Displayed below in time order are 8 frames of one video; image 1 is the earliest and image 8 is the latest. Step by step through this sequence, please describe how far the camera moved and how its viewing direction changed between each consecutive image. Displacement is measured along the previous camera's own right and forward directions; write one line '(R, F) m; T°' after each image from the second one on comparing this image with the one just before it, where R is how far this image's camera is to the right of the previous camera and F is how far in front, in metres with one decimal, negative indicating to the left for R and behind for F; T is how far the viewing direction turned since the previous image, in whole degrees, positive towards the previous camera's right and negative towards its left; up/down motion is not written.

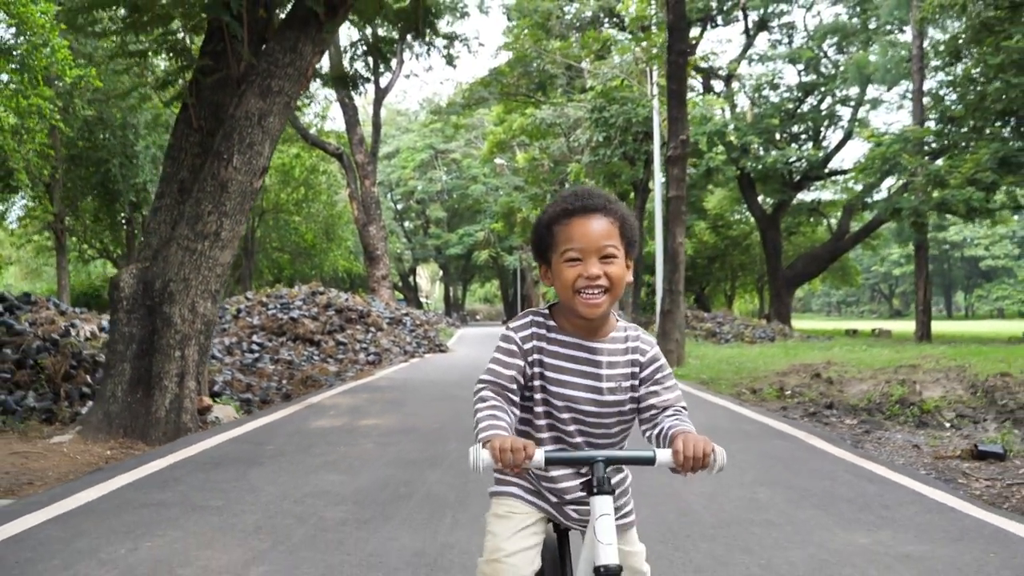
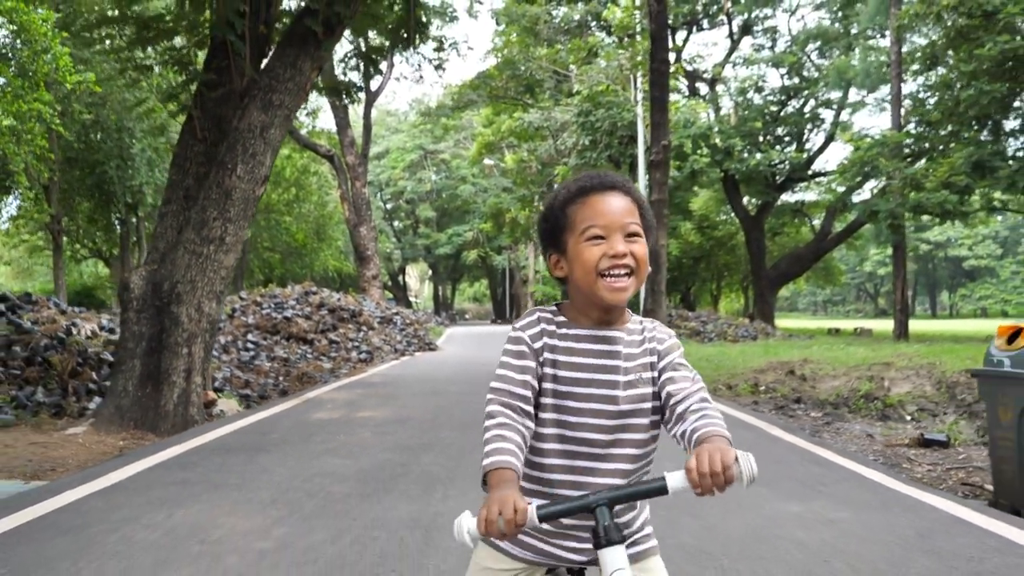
(0.0, -0.5) m; +1°
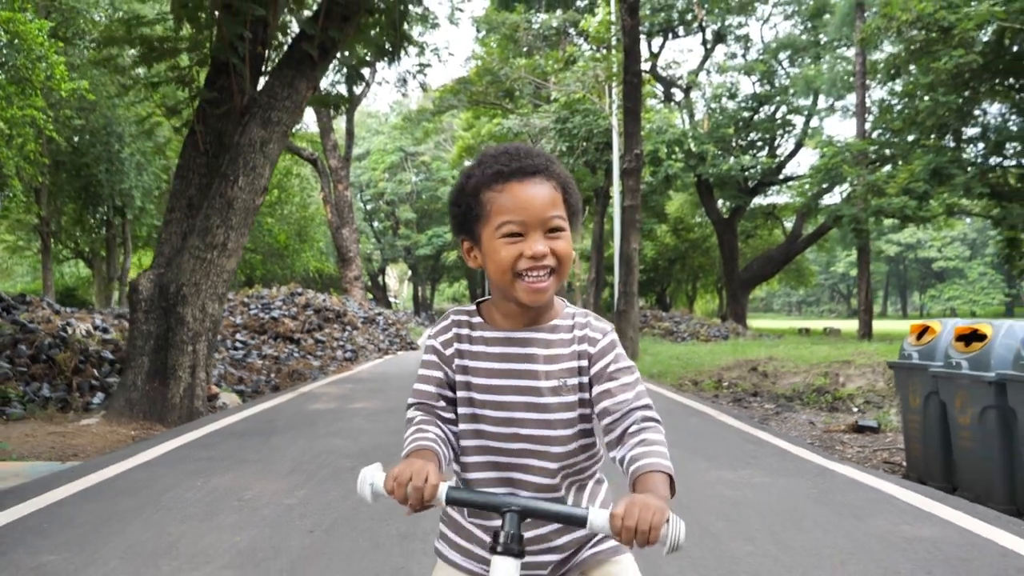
(0.0, -0.8) m; +1°
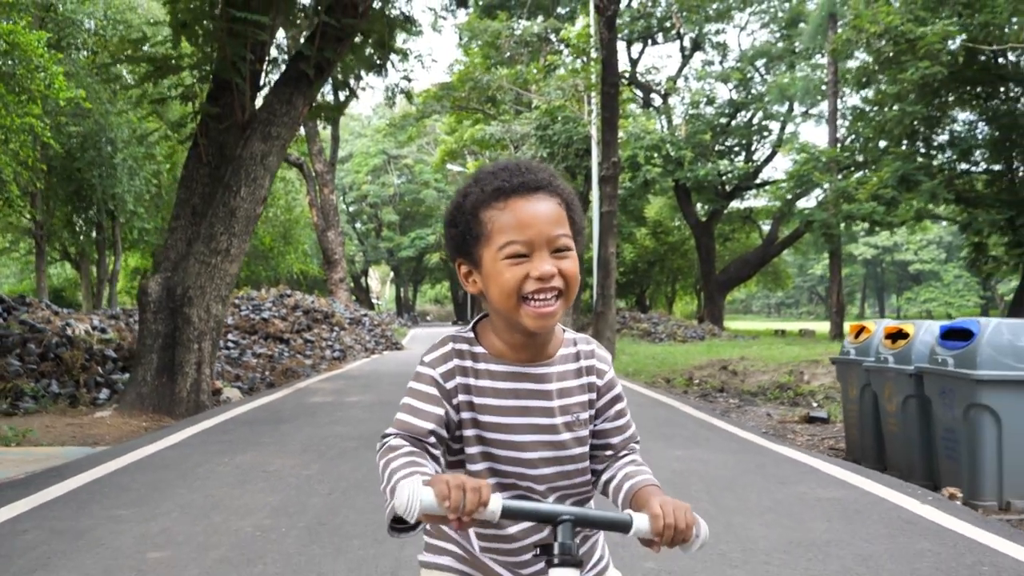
(0.0, -0.7) m; +1°
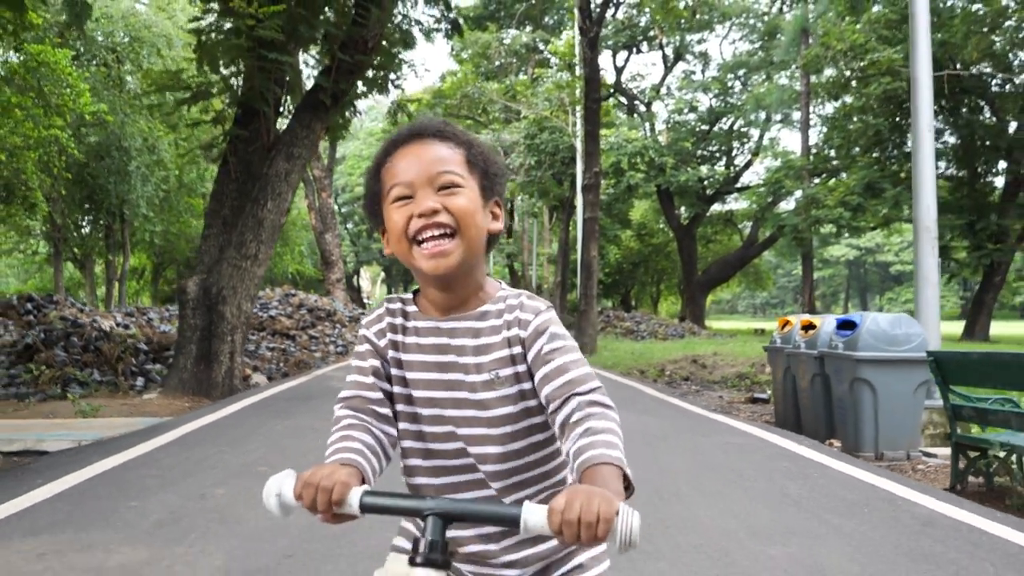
(0.0, -1.5) m; +1°
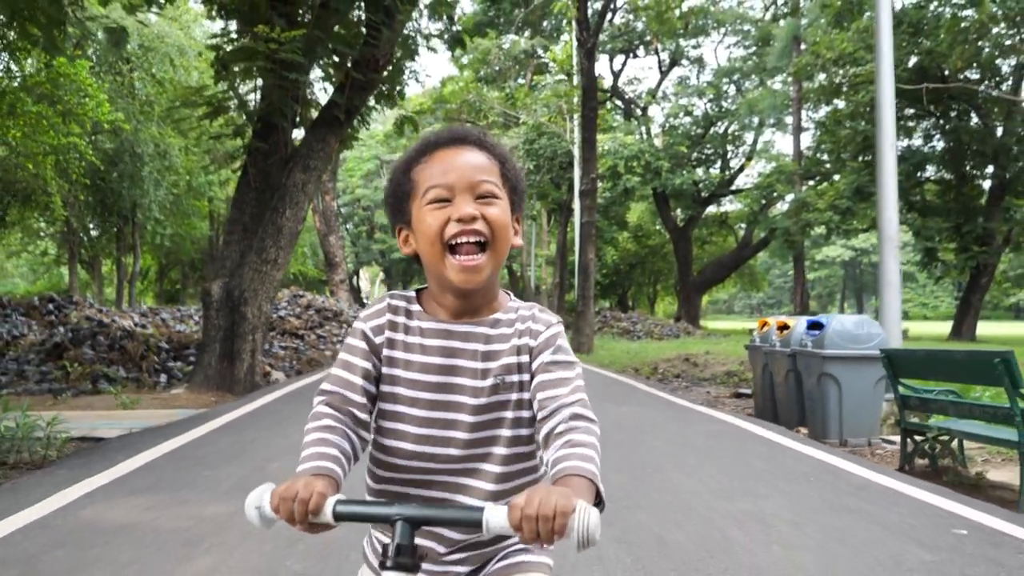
(-0.1, -0.8) m; 0°
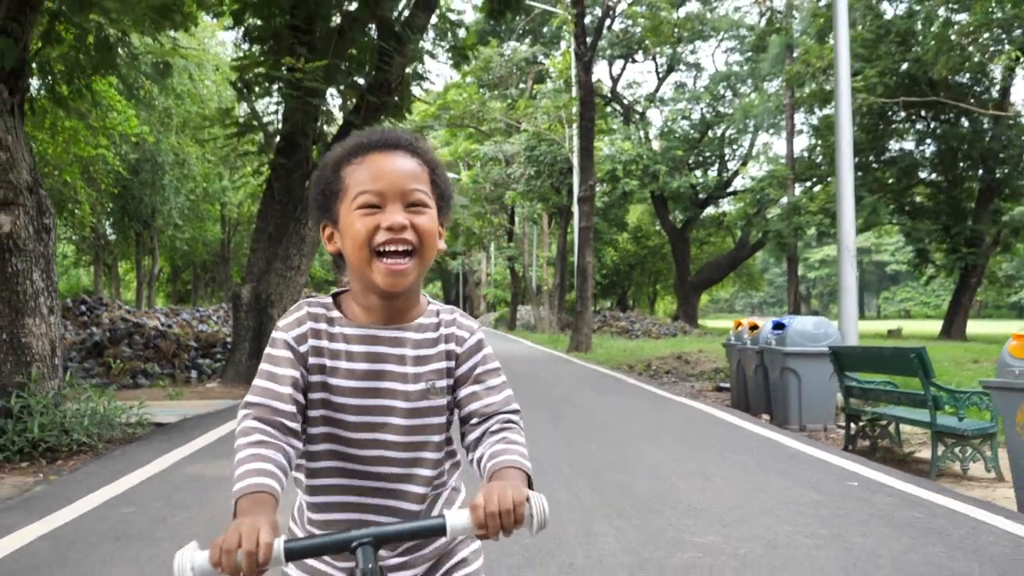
(0.0, -1.1) m; 0°
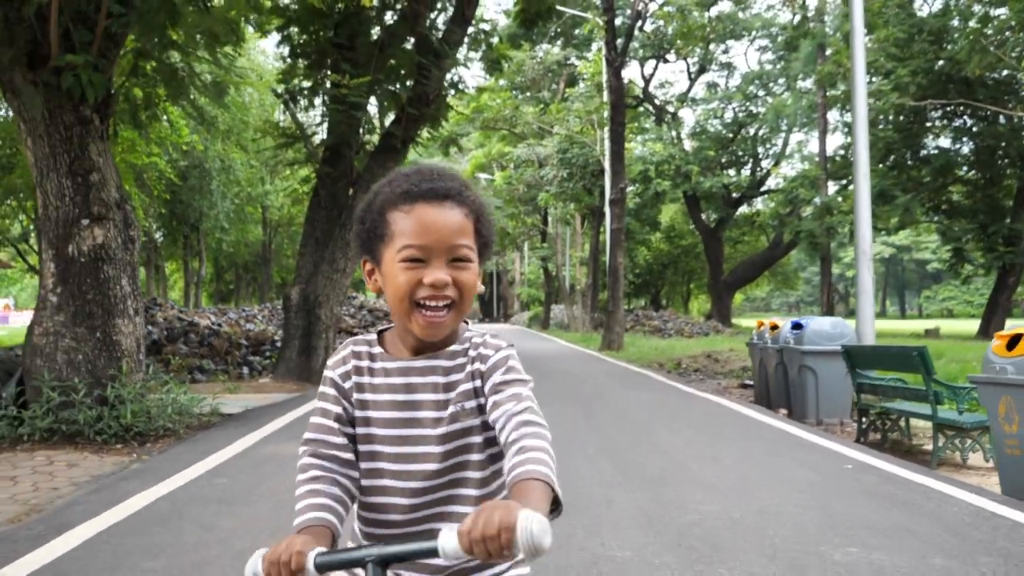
(0.0, -0.6) m; -2°
